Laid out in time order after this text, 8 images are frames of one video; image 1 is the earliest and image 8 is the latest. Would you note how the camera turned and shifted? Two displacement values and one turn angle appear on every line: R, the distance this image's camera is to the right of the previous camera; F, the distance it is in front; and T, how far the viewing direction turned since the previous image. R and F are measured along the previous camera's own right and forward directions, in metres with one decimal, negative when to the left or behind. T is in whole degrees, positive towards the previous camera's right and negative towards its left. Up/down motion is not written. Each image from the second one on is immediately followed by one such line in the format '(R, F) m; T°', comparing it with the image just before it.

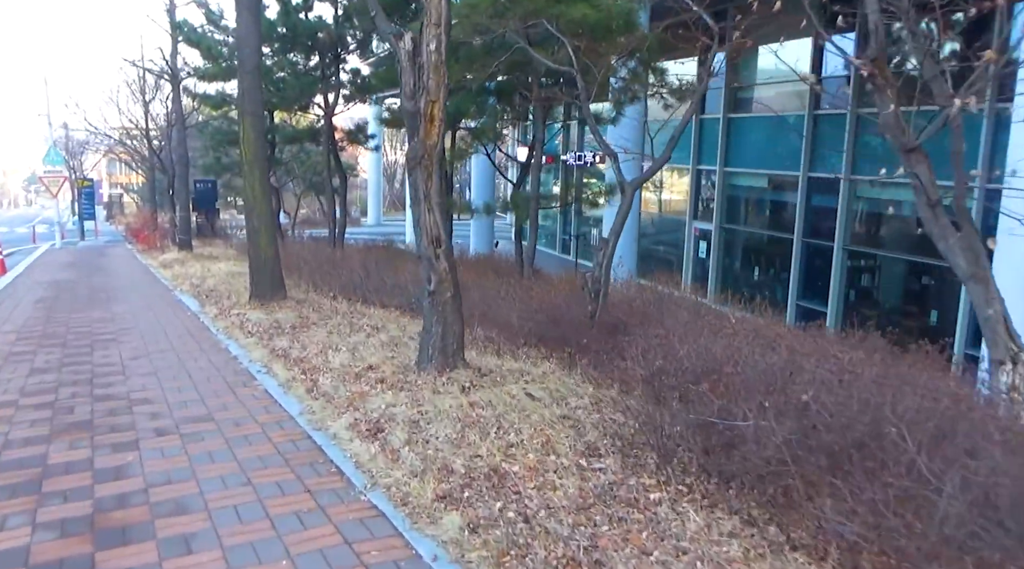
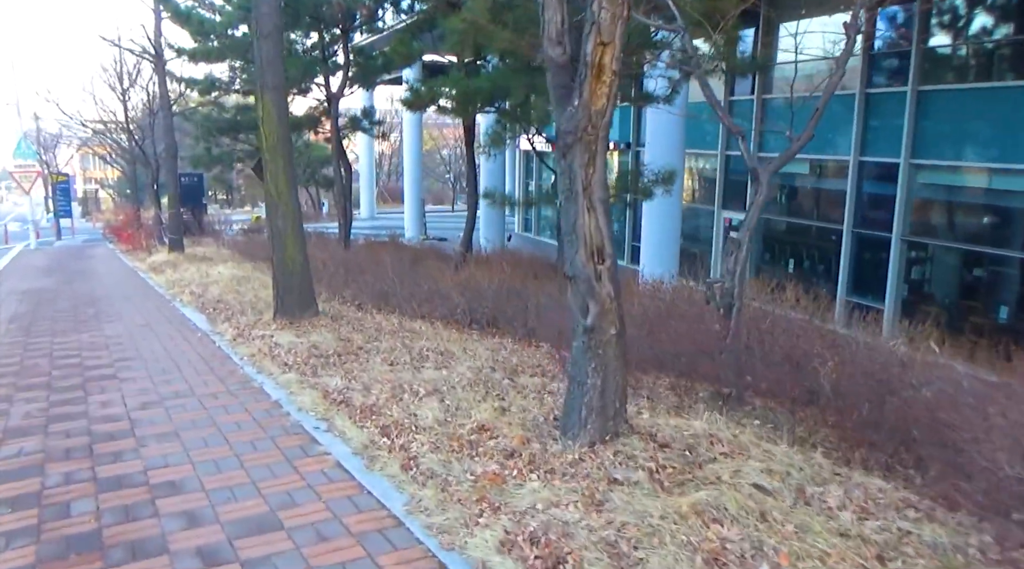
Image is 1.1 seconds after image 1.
(-0.9, +1.6) m; +1°
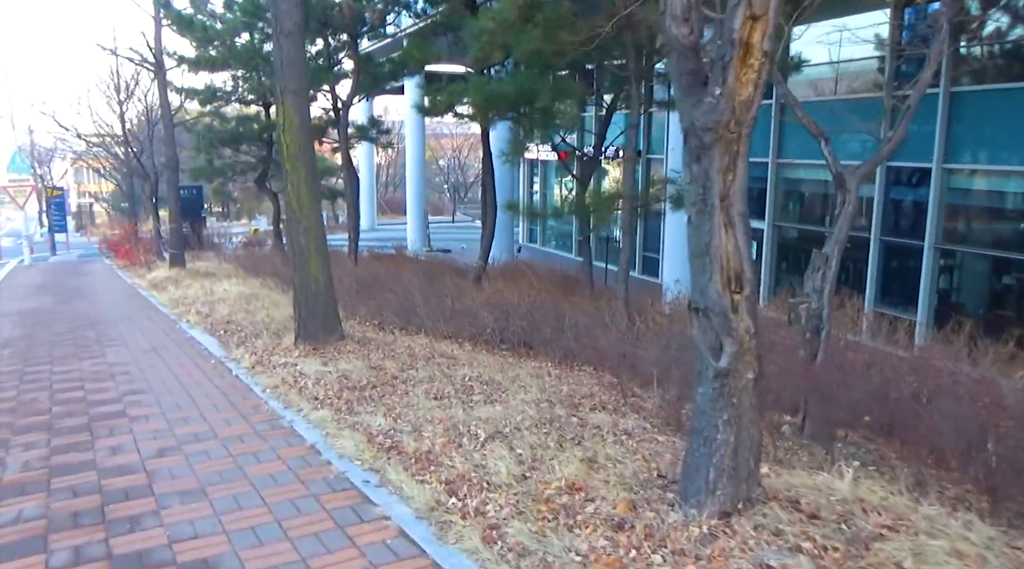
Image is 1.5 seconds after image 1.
(-0.4, +0.7) m; 0°
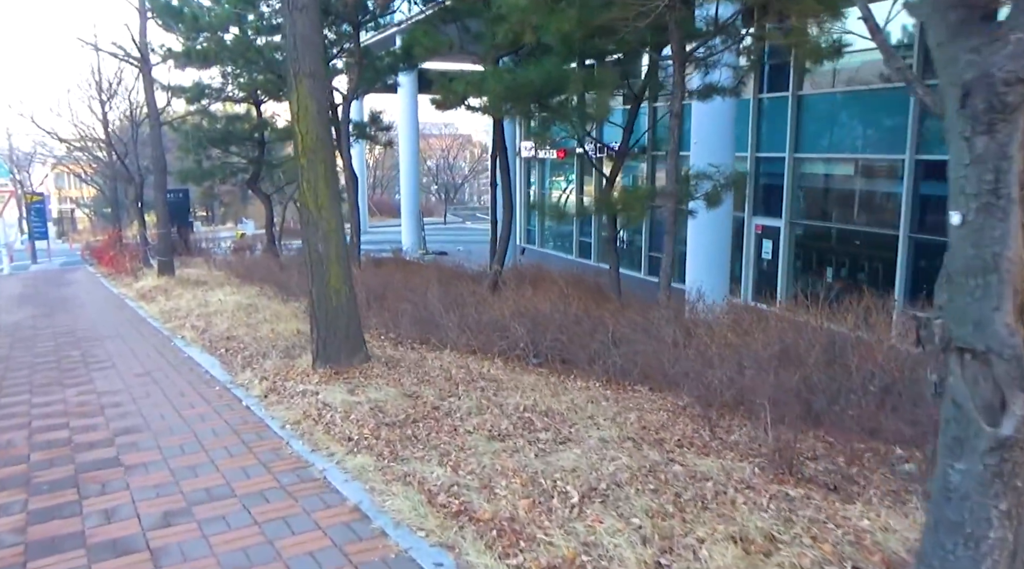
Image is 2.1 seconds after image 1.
(-0.5, +0.9) m; +1°
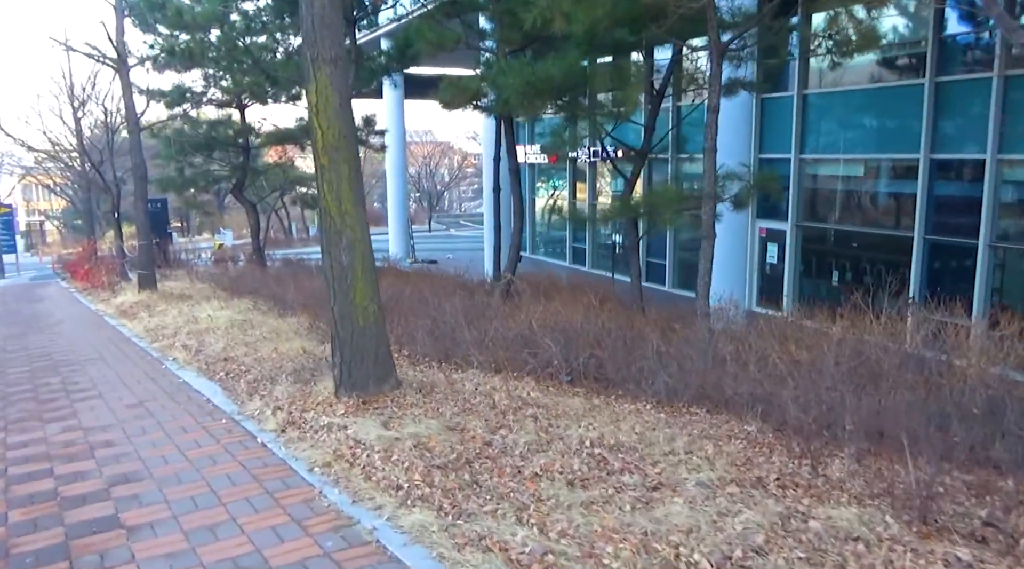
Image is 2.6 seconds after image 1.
(-0.5, +0.7) m; +2°
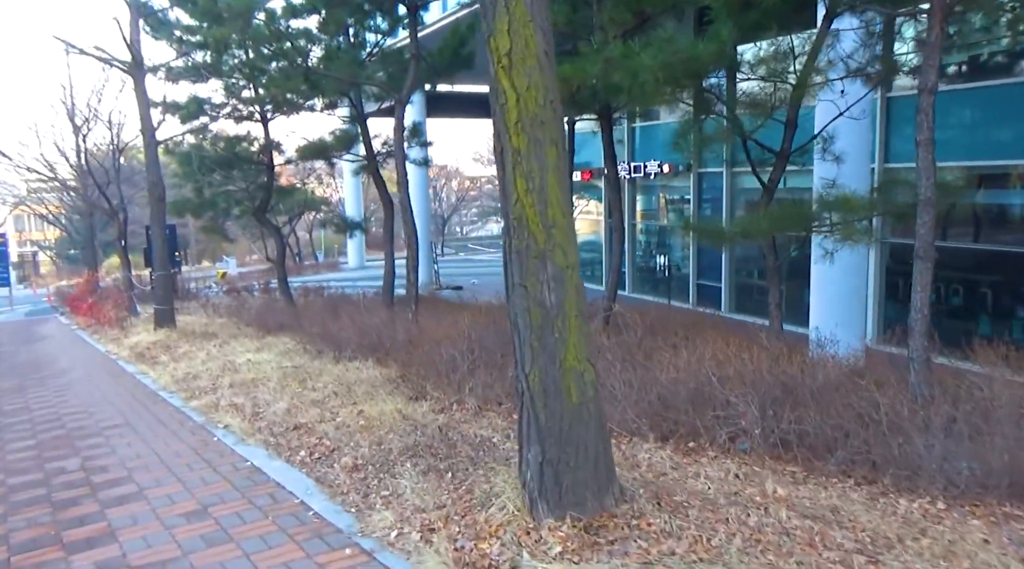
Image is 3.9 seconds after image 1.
(-1.3, +1.9) m; 0°
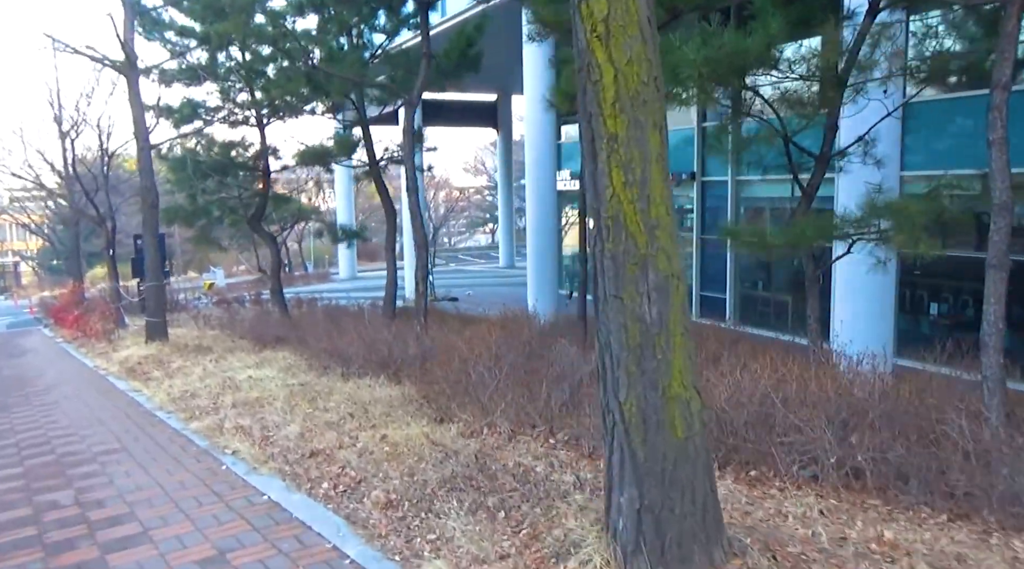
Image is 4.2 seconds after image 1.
(-0.4, +0.5) m; +1°
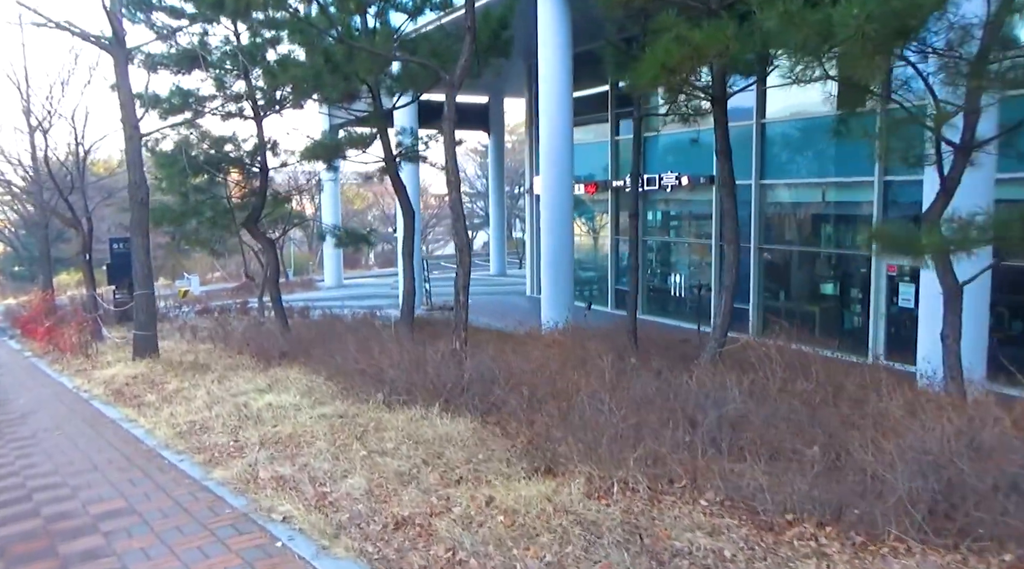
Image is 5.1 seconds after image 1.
(-0.9, +1.4) m; +2°
